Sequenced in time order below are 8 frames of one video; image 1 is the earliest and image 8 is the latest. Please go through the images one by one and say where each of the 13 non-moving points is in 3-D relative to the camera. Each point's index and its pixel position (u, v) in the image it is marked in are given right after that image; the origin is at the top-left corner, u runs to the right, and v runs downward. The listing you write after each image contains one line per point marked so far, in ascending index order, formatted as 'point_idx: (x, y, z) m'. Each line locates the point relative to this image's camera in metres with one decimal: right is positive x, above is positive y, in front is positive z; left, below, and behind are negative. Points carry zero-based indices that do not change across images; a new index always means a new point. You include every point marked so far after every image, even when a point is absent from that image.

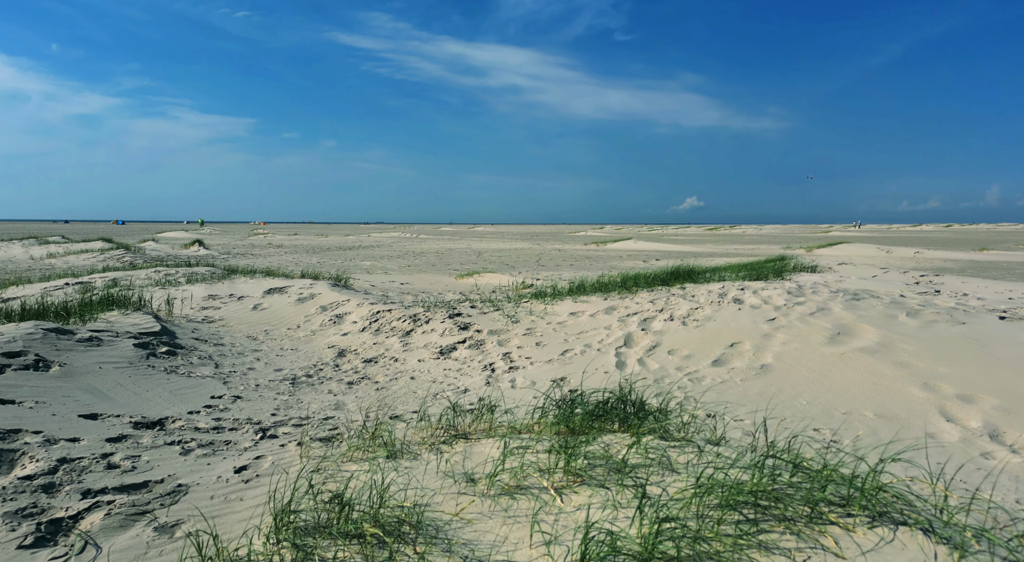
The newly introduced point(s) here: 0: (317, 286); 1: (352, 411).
0: (-3.0, -0.1, +9.9) m
1: (-1.2, -1.0, +4.9) m
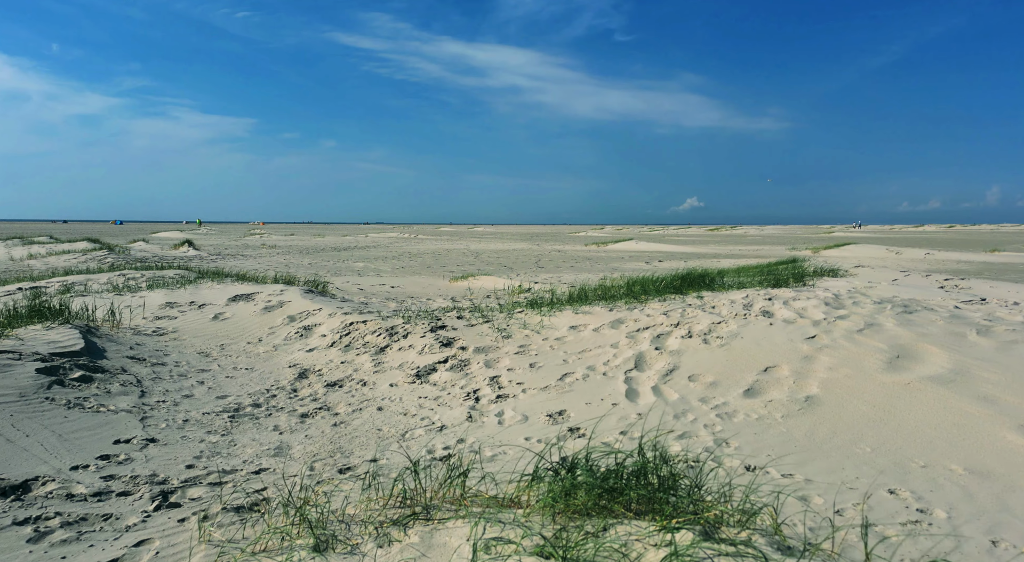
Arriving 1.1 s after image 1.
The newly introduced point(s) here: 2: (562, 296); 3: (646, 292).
0: (-3.1, -0.2, +8.9) m
1: (-1.3, -1.1, +3.9) m
2: (+0.8, -0.3, +10.3) m
3: (+1.7, -0.2, +8.4) m
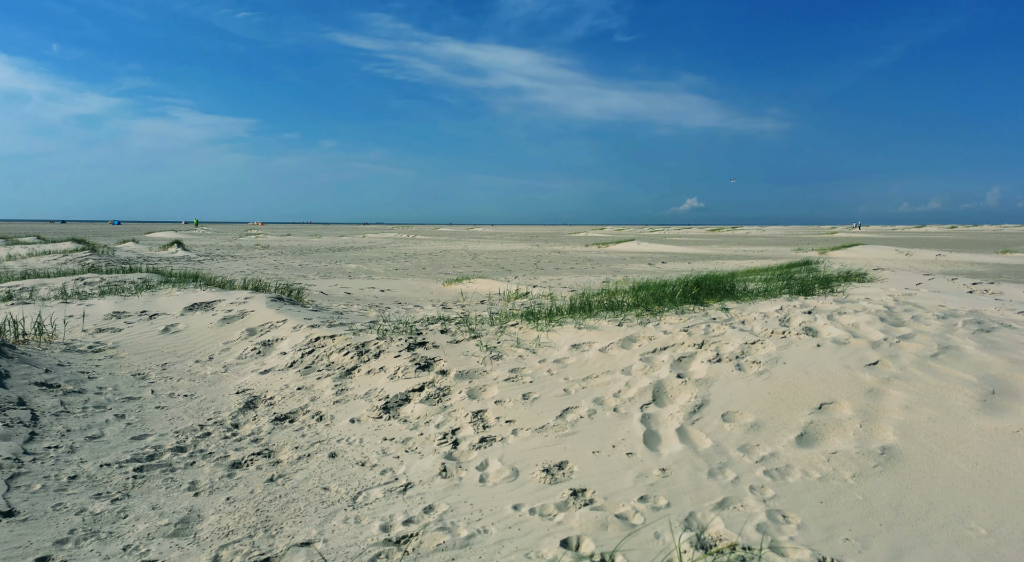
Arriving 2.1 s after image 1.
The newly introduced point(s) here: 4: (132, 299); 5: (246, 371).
0: (-3.2, -0.2, +7.9) m
1: (-1.4, -1.1, +2.9) m
2: (+0.7, -0.4, +9.3) m
3: (+1.6, -0.2, +7.3) m
4: (-5.0, -0.2, +8.4) m
5: (-2.4, -0.8, +5.8) m
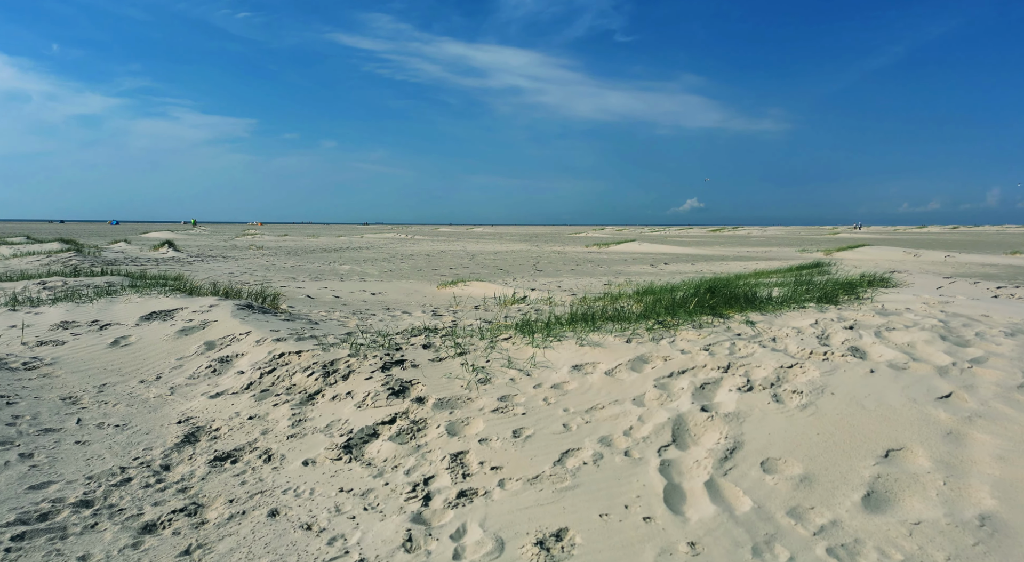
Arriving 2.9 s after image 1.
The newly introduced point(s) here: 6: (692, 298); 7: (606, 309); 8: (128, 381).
0: (-3.2, -0.3, +7.1) m
1: (-1.5, -1.2, +2.1) m
2: (+0.6, -0.4, +8.5) m
3: (+1.5, -0.3, +6.5) m
4: (-5.0, -0.3, +7.6) m
5: (-2.4, -0.9, +5.0) m
6: (+2.2, -0.2, +7.9) m
7: (+1.2, -0.4, +7.9) m
8: (-3.2, -0.8, +5.4) m
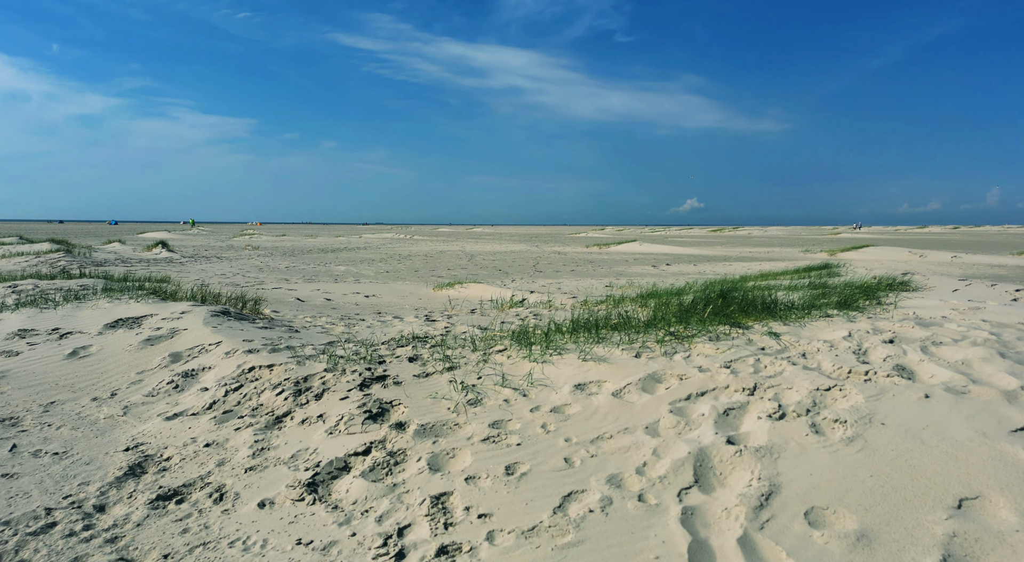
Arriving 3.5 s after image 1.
0: (-3.3, -0.4, +6.5) m
1: (-1.5, -1.3, +1.5) m
2: (+0.6, -0.5, +7.9) m
3: (+1.5, -0.4, +6.0) m
4: (-5.1, -0.3, +7.1) m
5: (-2.5, -0.9, +4.4) m
6: (+2.1, -0.3, +7.3) m
7: (+1.1, -0.4, +7.4) m
8: (-3.2, -0.9, +4.8) m
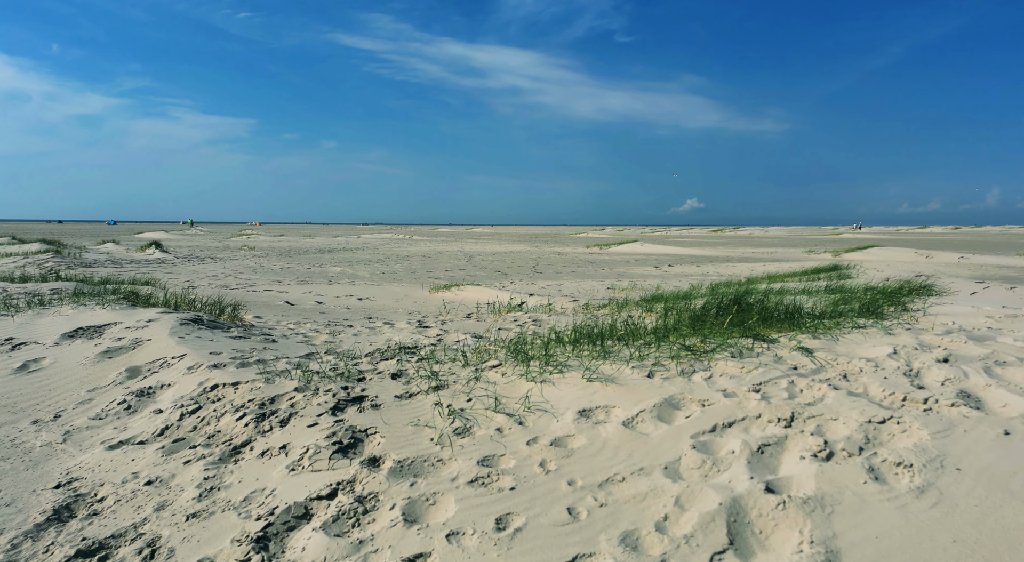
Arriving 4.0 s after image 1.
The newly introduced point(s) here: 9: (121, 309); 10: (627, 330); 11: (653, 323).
0: (-3.3, -0.4, +6.0) m
1: (-1.5, -1.3, +1.0) m
2: (+0.6, -0.5, +7.4) m
3: (+1.5, -0.4, +5.4) m
4: (-5.1, -0.4, +6.5) m
5: (-2.5, -1.0, +3.9) m
6: (+2.1, -0.3, +6.8) m
7: (+1.1, -0.4, +6.8) m
8: (-3.3, -0.9, +4.3) m
9: (-4.2, -0.3, +6.9) m
10: (+1.1, -0.5, +6.0) m
11: (+1.5, -0.4, +6.7) m
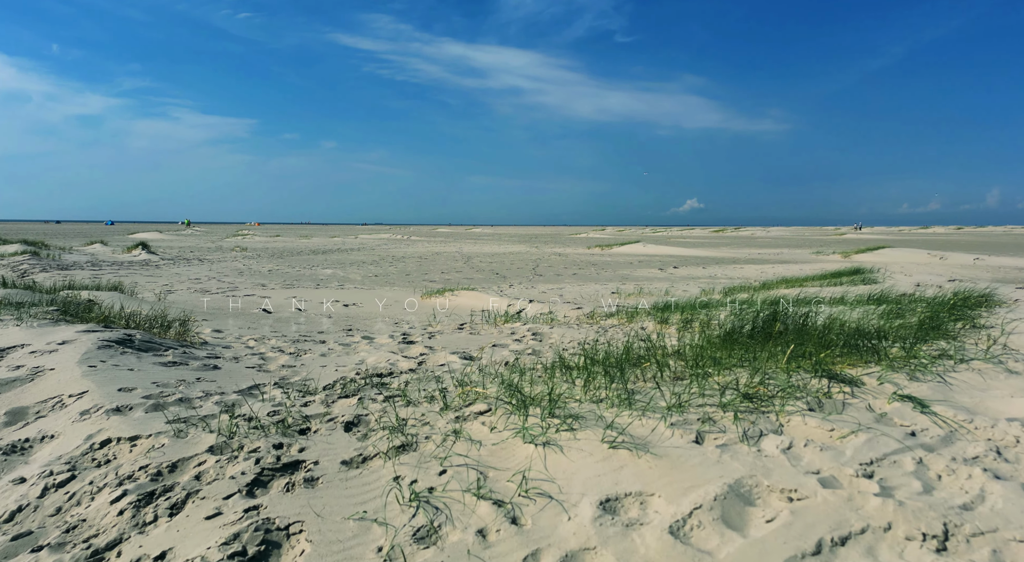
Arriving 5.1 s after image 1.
0: (-3.3, -0.5, +4.8) m
1: (-1.6, -1.4, -0.2) m
2: (+0.5, -0.6, +6.3) m
3: (+1.4, -0.5, +4.3) m
4: (-5.1, -0.5, +5.4) m
5: (-2.6, -1.1, +2.8) m
6: (+2.1, -0.4, +5.7) m
7: (+1.0, -0.5, +5.7) m
8: (-3.3, -1.0, +3.2) m
9: (-4.2, -0.4, +5.8) m
10: (+1.0, -0.6, +4.9) m
11: (+1.4, -0.5, +5.5) m
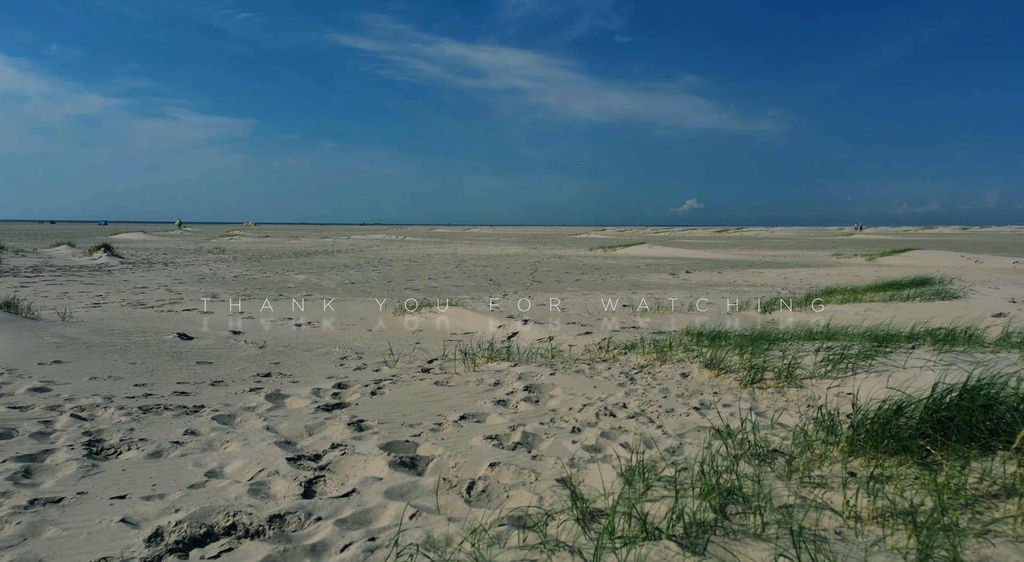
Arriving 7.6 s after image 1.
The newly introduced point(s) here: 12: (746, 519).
0: (-3.5, -0.7, +2.2) m
1: (-1.7, -1.6, -2.9) m
2: (+0.4, -0.9, +3.6) m
3: (+1.3, -0.7, +1.6) m
4: (-5.3, -0.7, +2.7) m
5: (-2.7, -1.3, +0.1) m
6: (+1.9, -0.7, +3.0) m
7: (+0.9, -0.8, +3.0) m
8: (-3.4, -1.3, +0.5) m
9: (-4.3, -0.6, +3.1) m
10: (+0.9, -0.8, +2.2) m
11: (+1.3, -0.8, +2.9) m
12: (+0.9, -0.8, +2.5) m
